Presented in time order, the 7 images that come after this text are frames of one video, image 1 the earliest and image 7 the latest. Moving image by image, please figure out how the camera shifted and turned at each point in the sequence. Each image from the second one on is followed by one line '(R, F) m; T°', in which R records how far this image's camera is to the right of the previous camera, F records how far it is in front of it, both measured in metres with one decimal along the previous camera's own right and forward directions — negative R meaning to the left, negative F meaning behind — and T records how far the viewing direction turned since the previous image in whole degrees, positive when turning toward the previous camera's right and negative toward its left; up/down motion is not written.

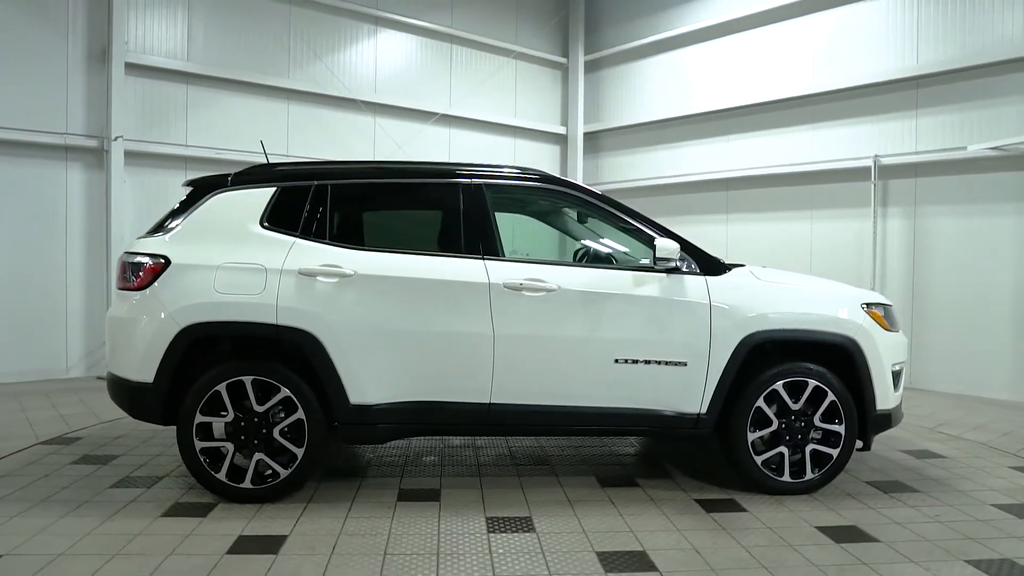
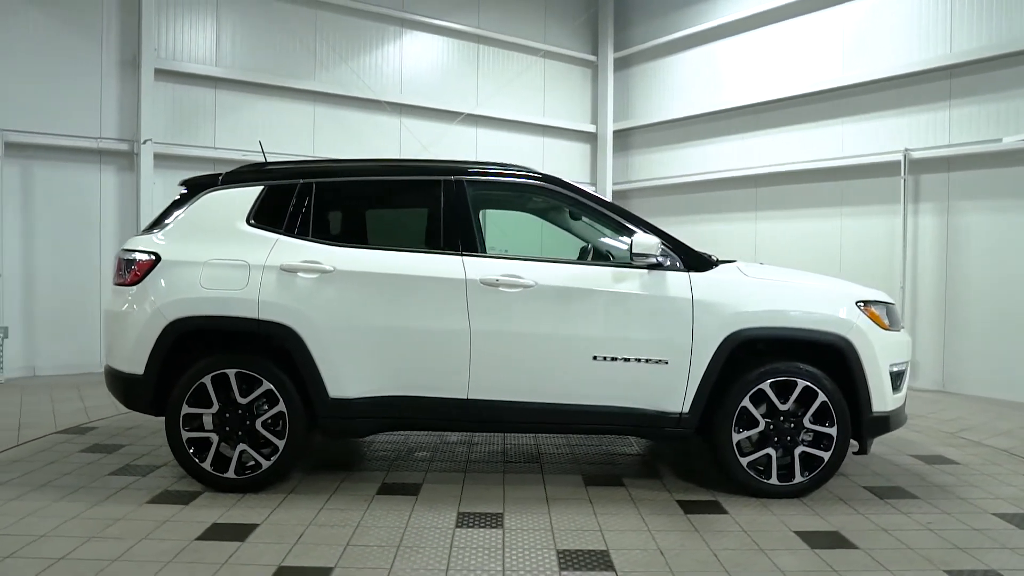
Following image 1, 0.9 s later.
(+0.4, 0.0) m; -4°
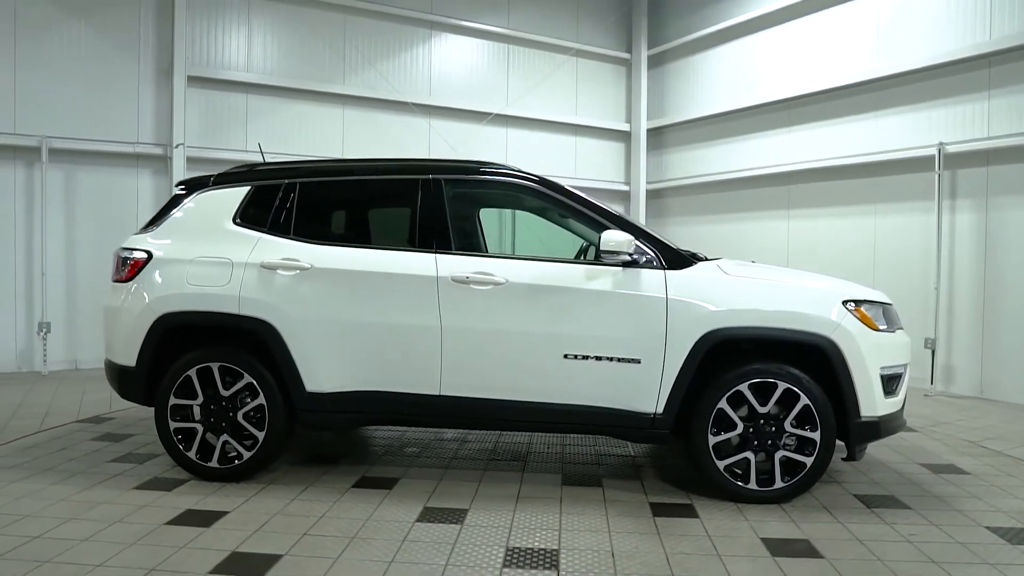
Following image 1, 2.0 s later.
(+0.4, 0.0) m; -5°
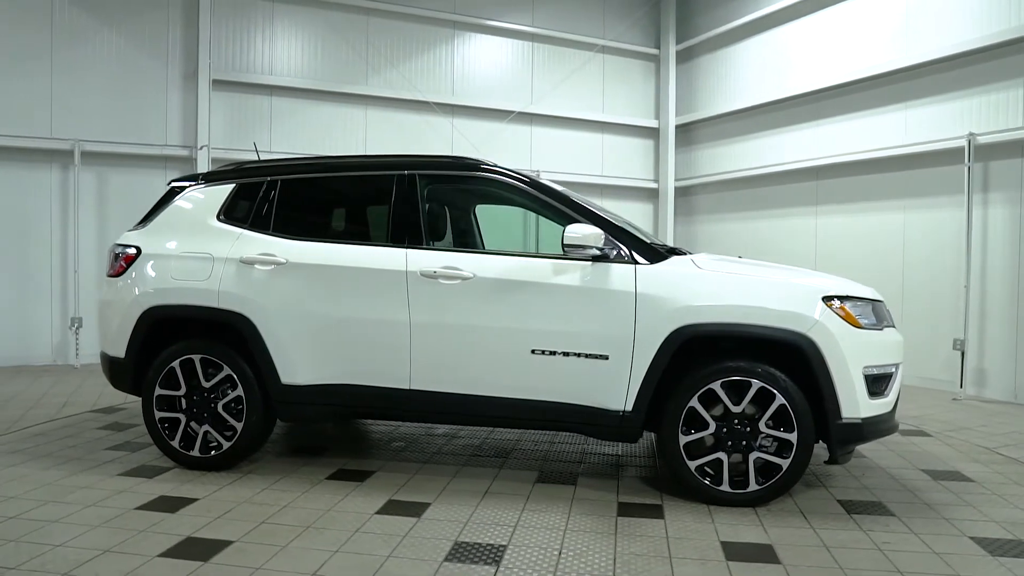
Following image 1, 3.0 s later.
(+0.4, 0.0) m; -4°
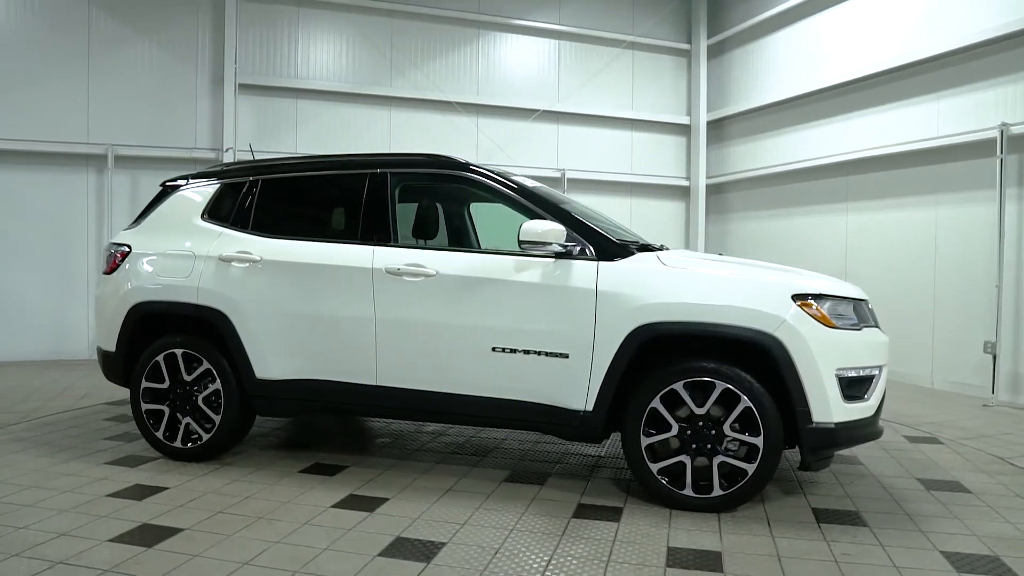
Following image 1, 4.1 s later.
(+0.5, 0.0) m; -5°
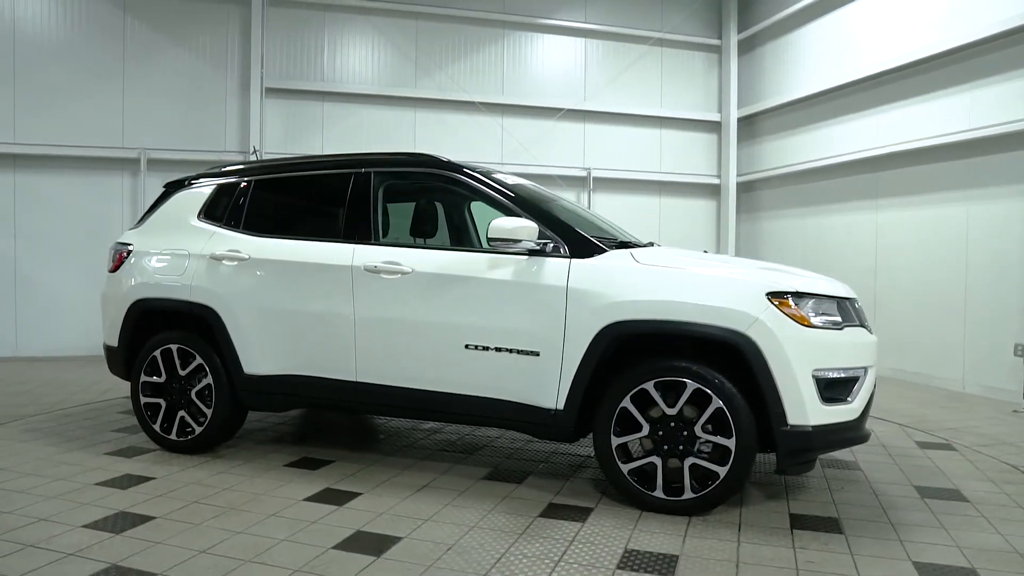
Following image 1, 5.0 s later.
(+0.4, 0.0) m; -4°
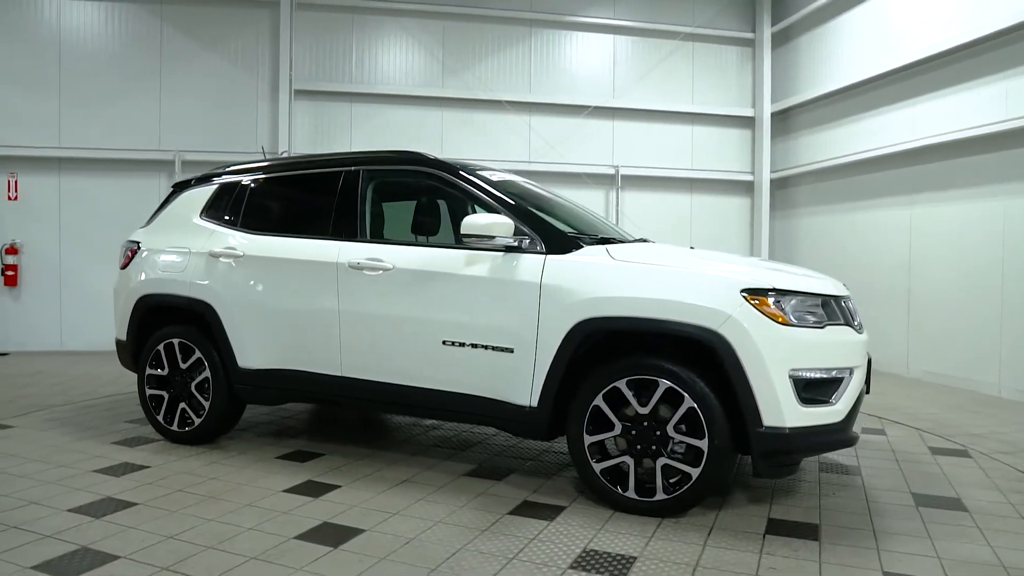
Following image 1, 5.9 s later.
(+0.4, 0.0) m; -4°
